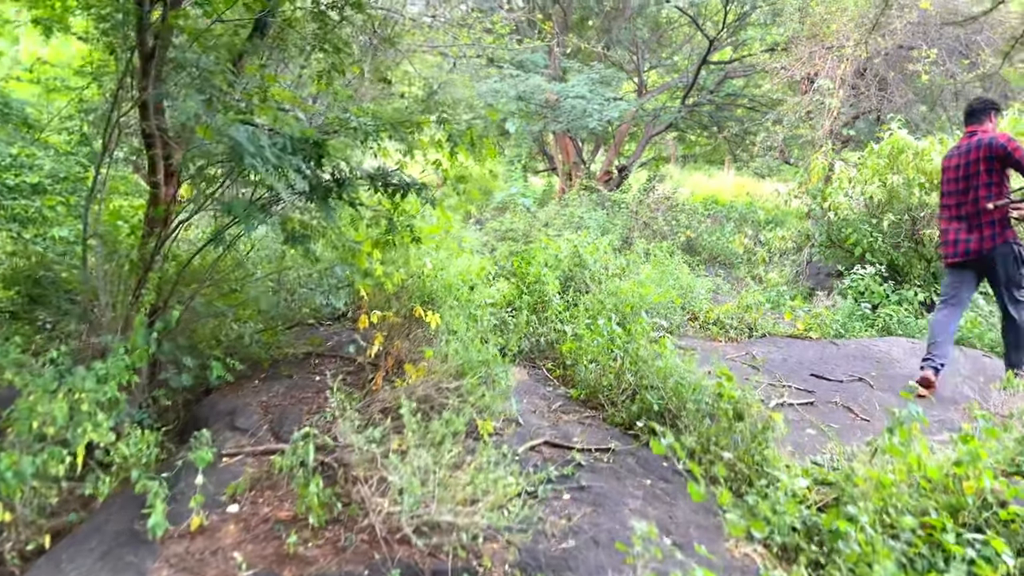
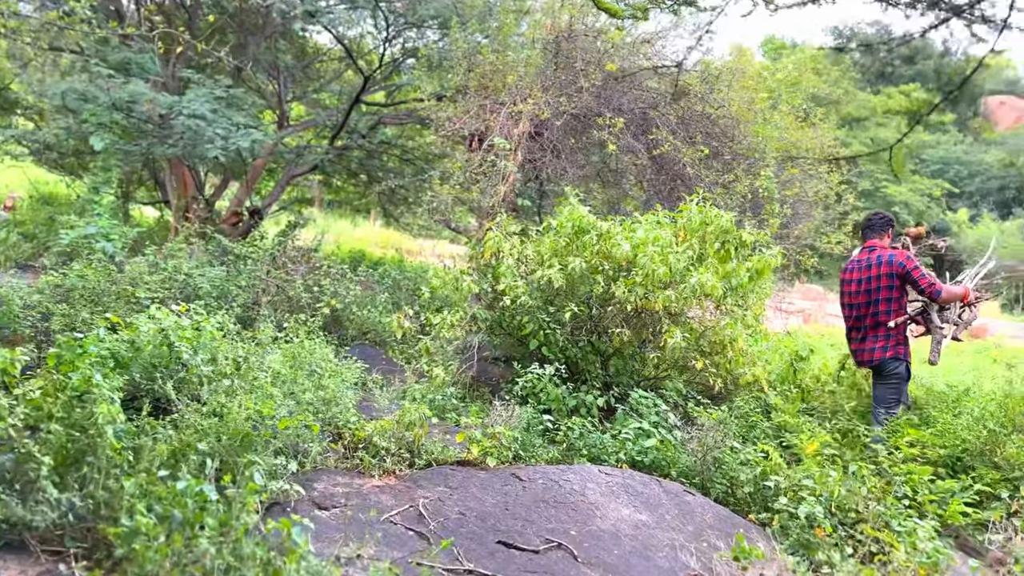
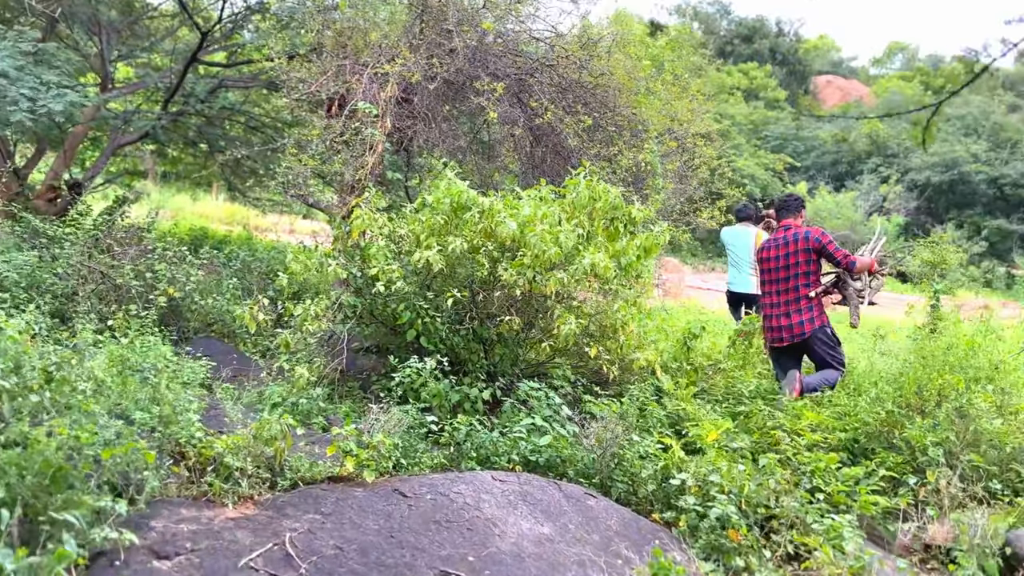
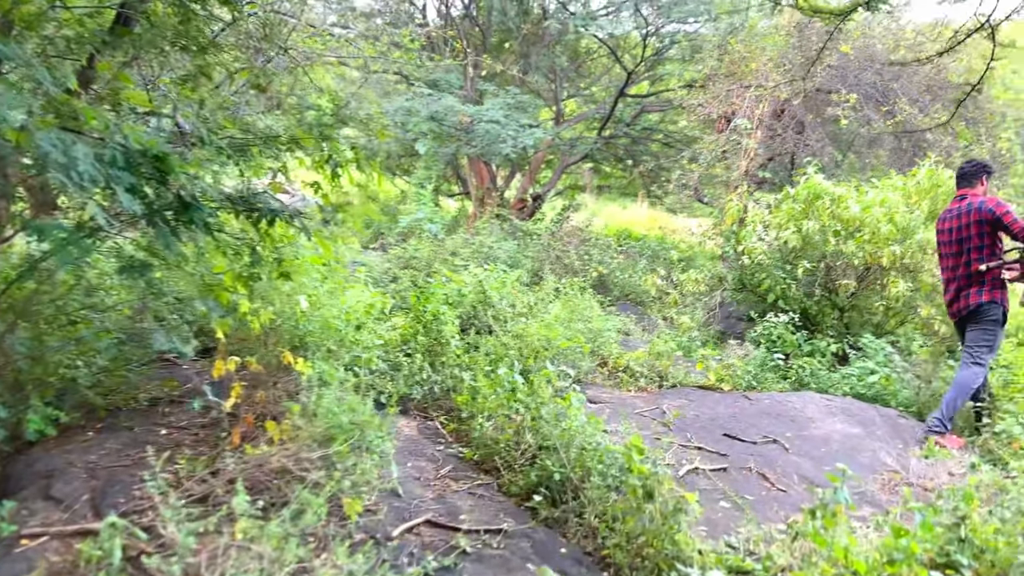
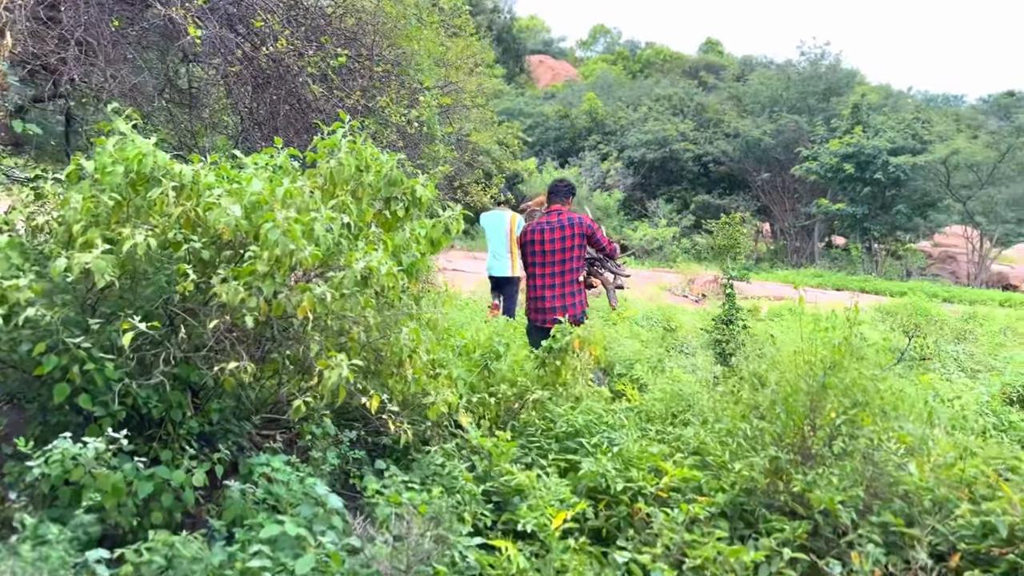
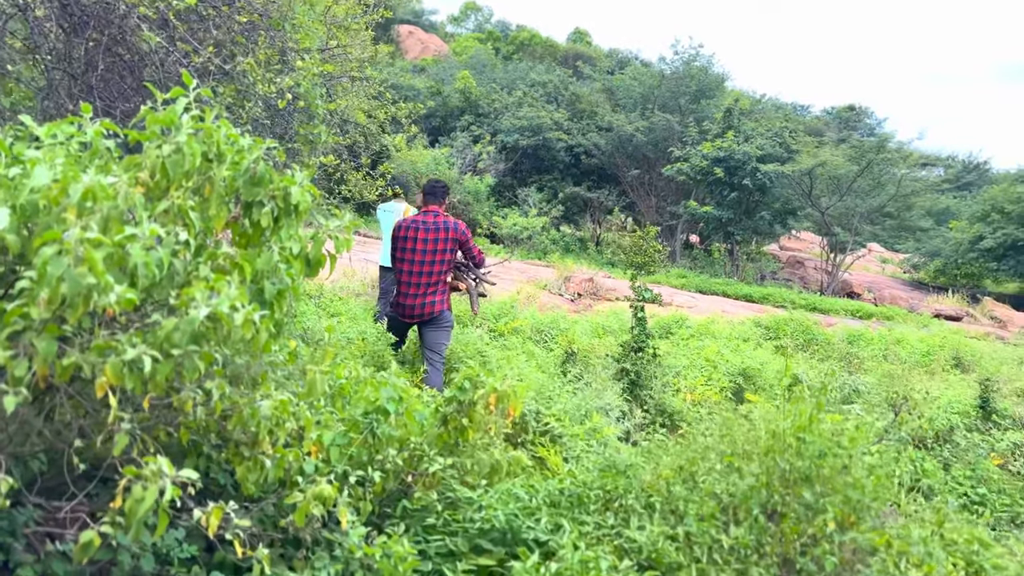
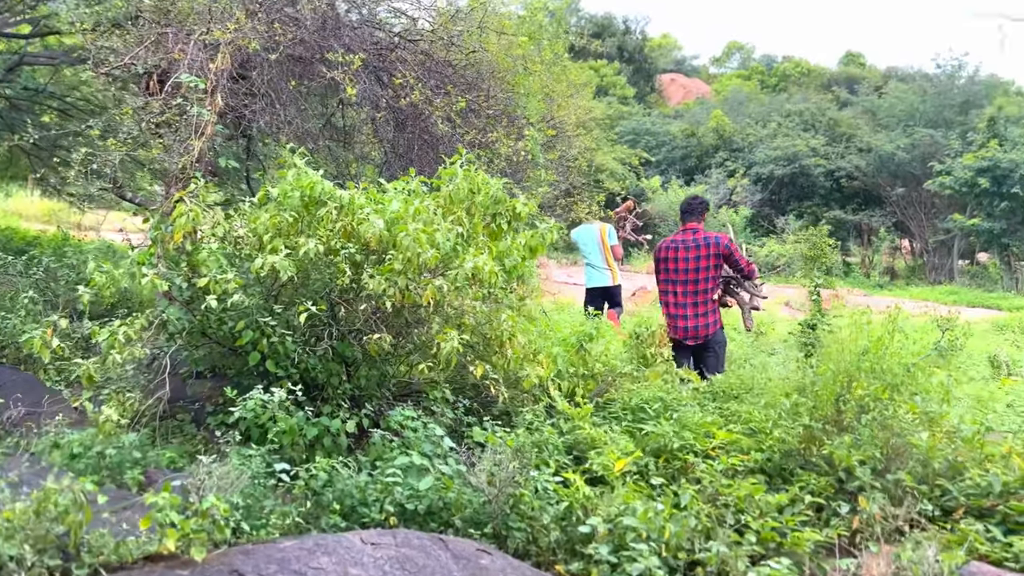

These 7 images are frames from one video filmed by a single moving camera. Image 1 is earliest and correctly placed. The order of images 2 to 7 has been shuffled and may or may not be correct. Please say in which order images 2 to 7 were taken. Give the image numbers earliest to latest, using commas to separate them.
4, 2, 3, 7, 5, 6
